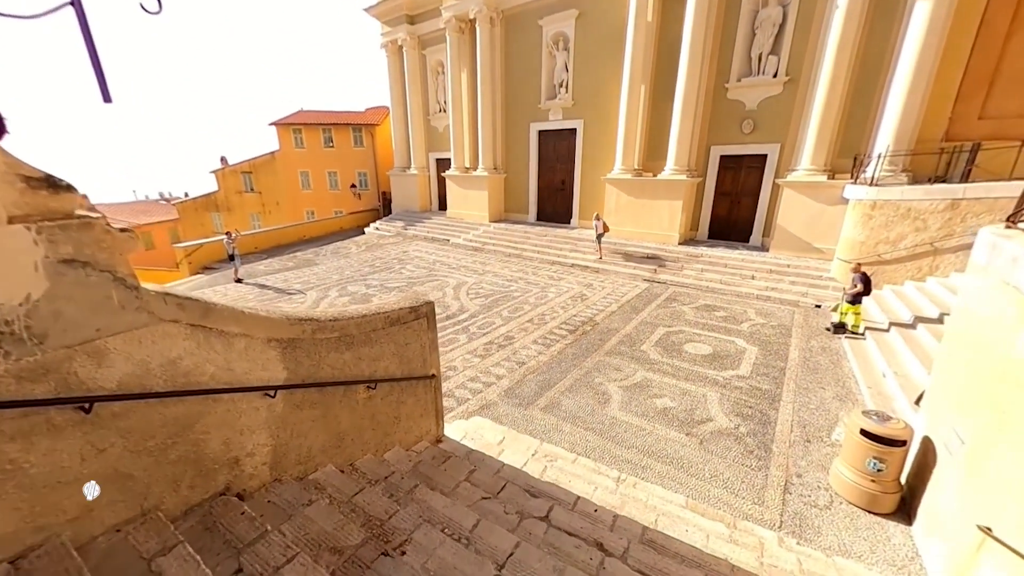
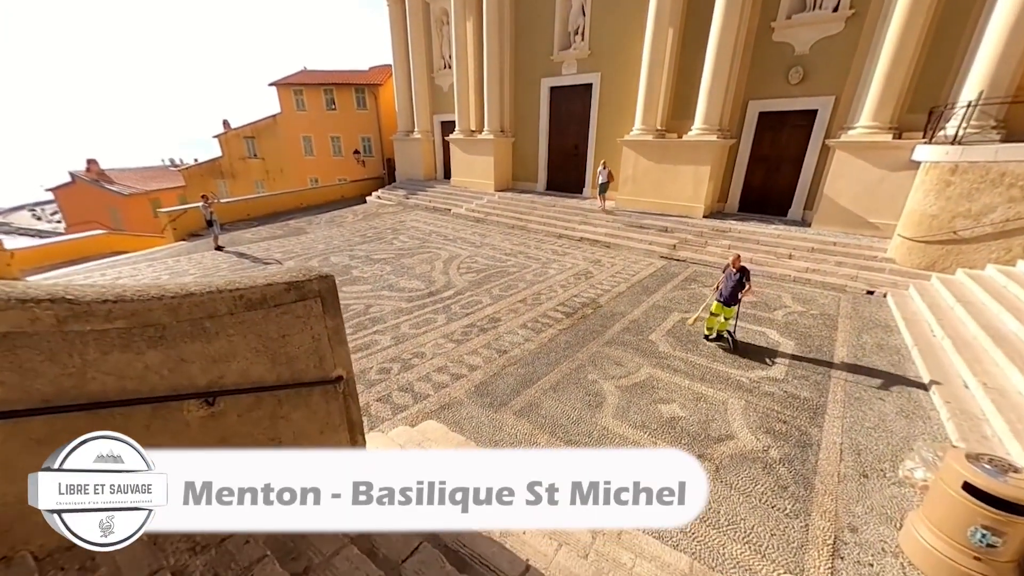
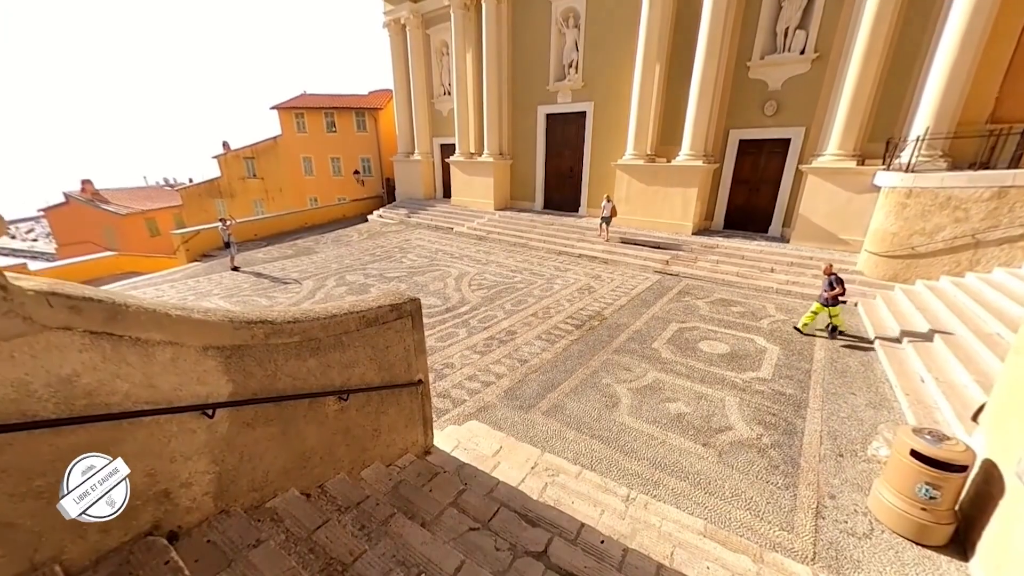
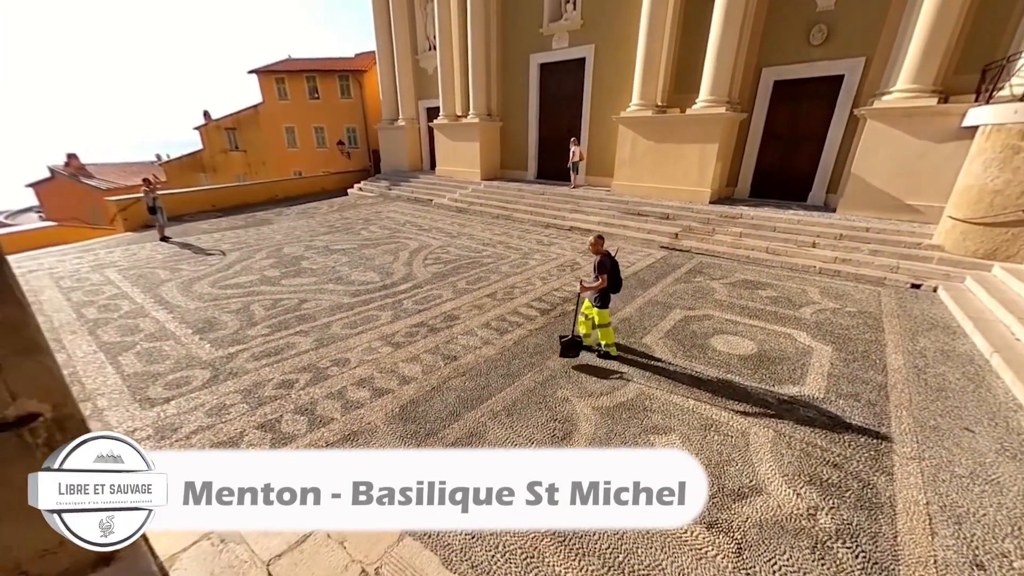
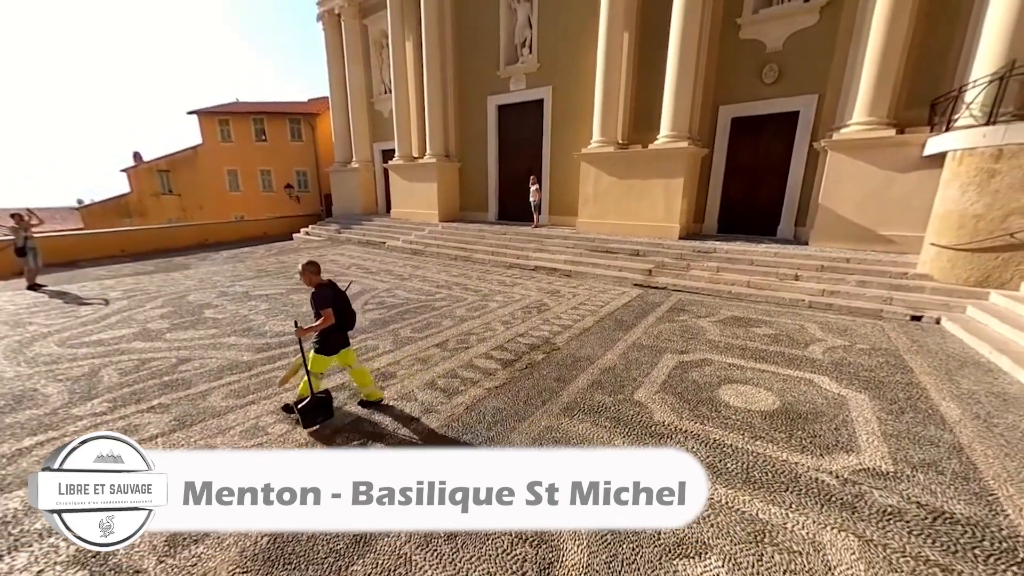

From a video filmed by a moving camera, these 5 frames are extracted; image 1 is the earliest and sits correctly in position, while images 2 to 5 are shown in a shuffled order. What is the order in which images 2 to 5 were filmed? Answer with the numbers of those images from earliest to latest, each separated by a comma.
3, 2, 4, 5
